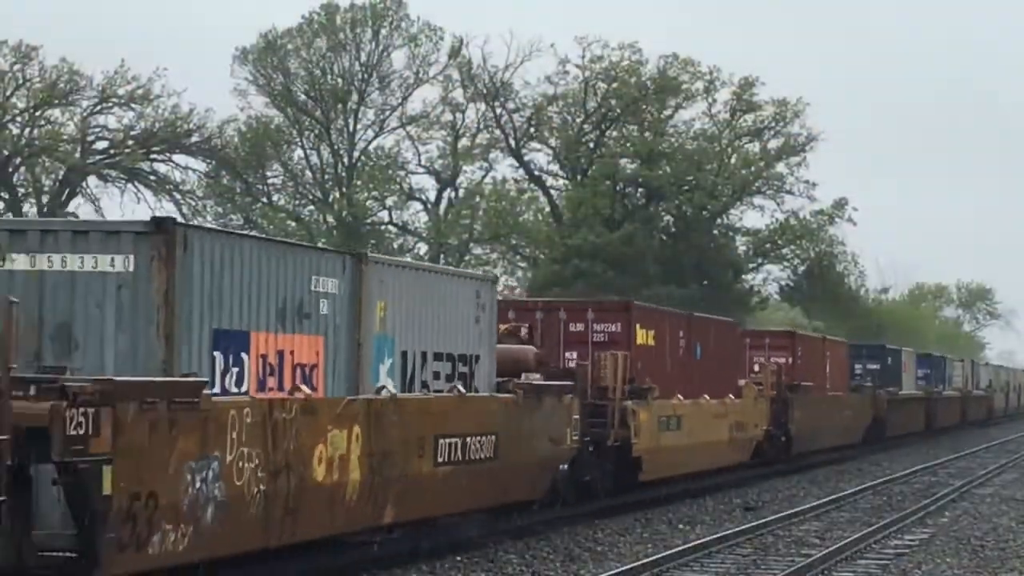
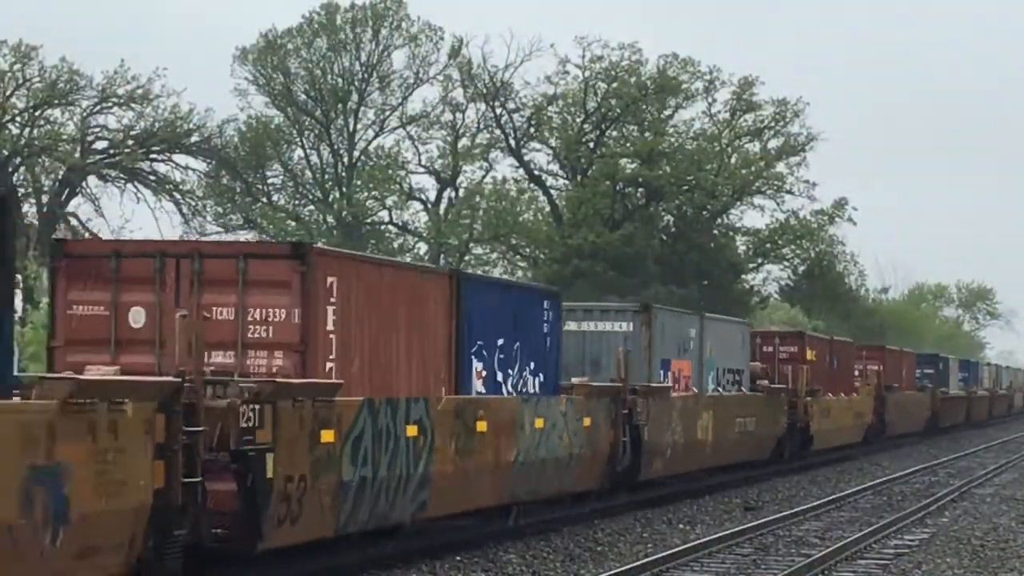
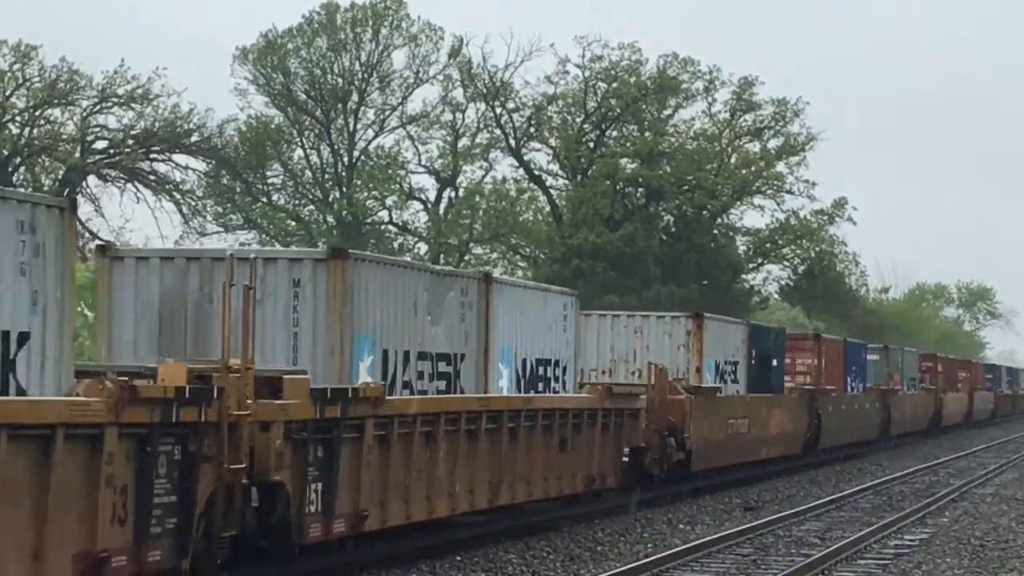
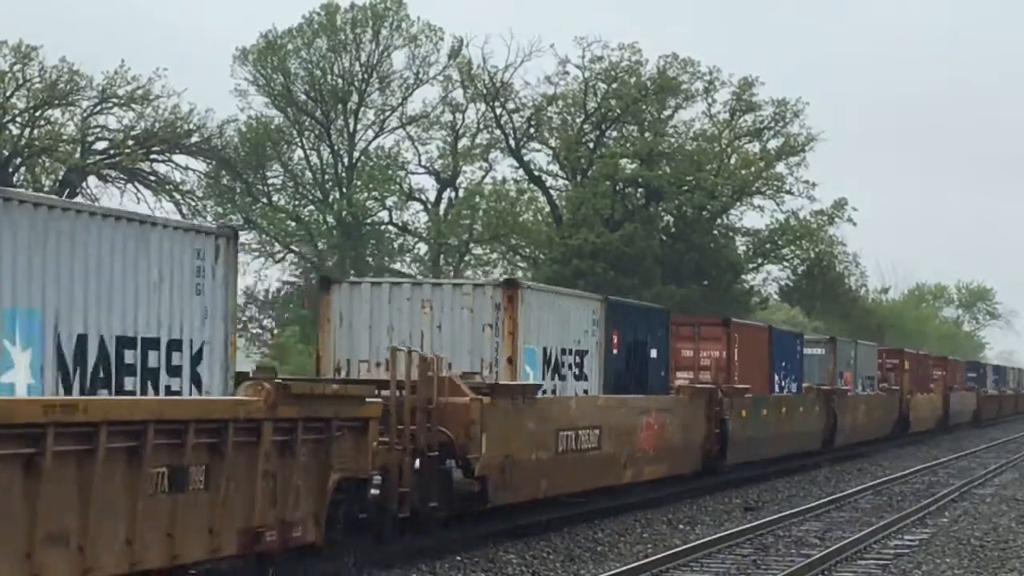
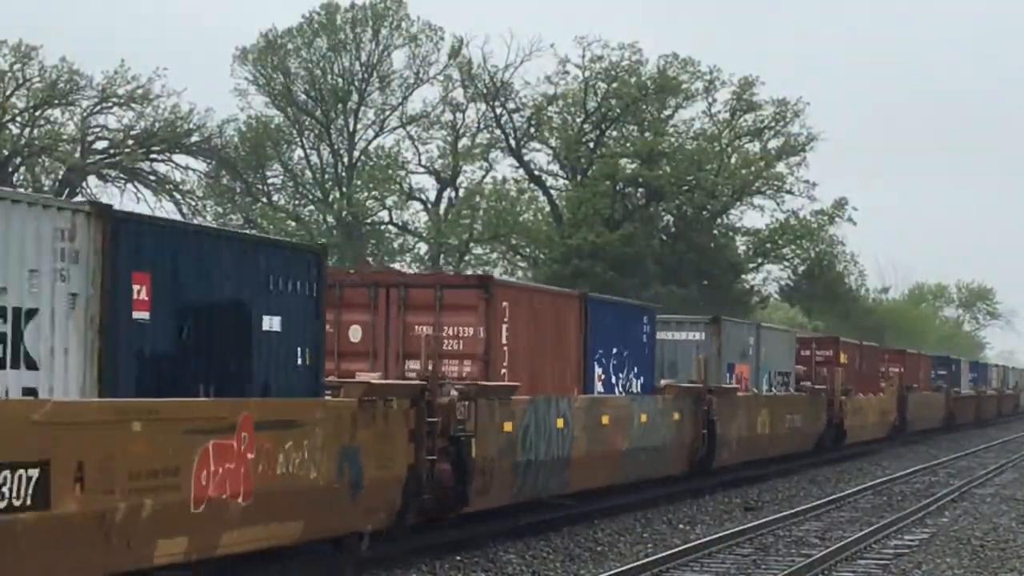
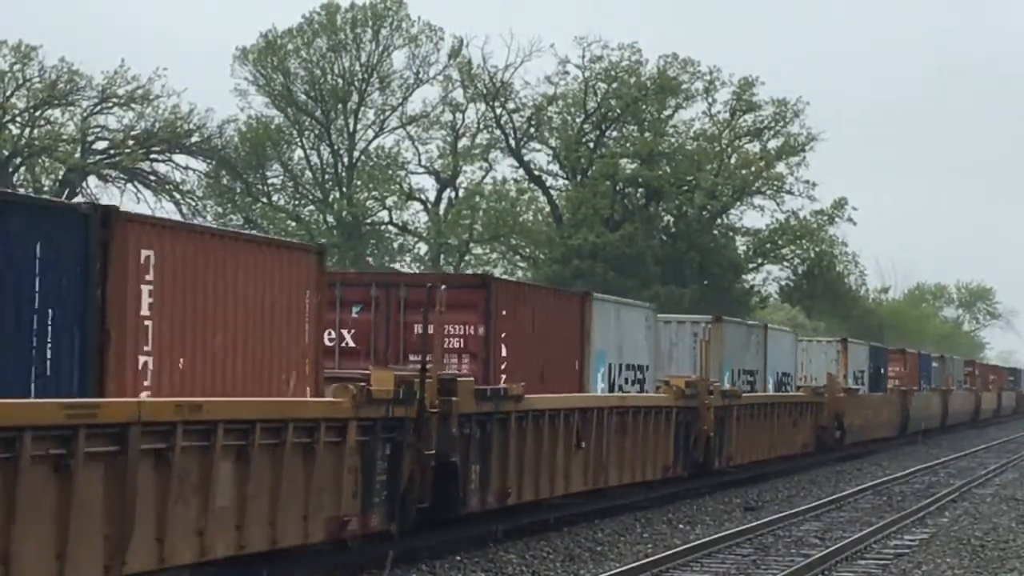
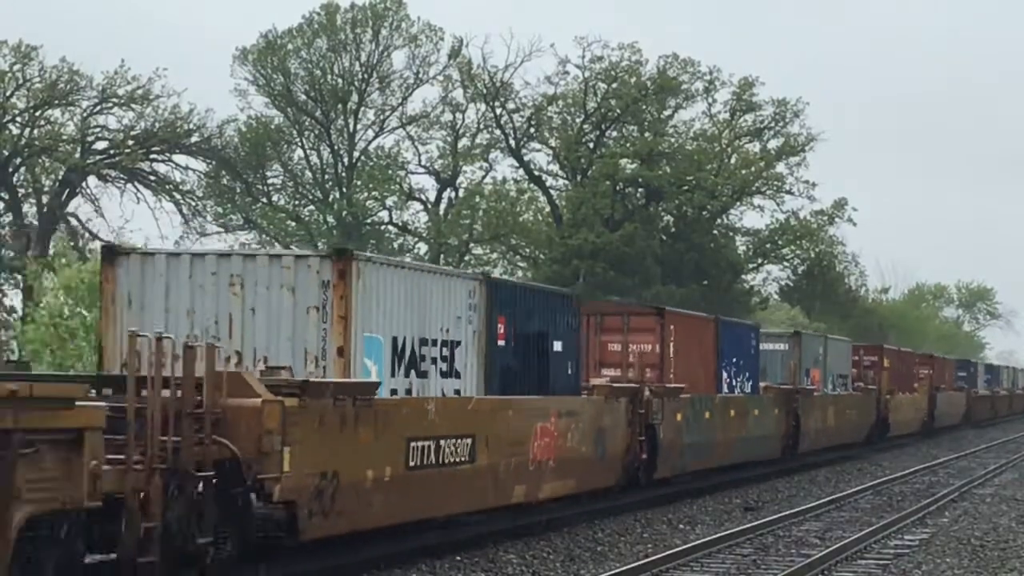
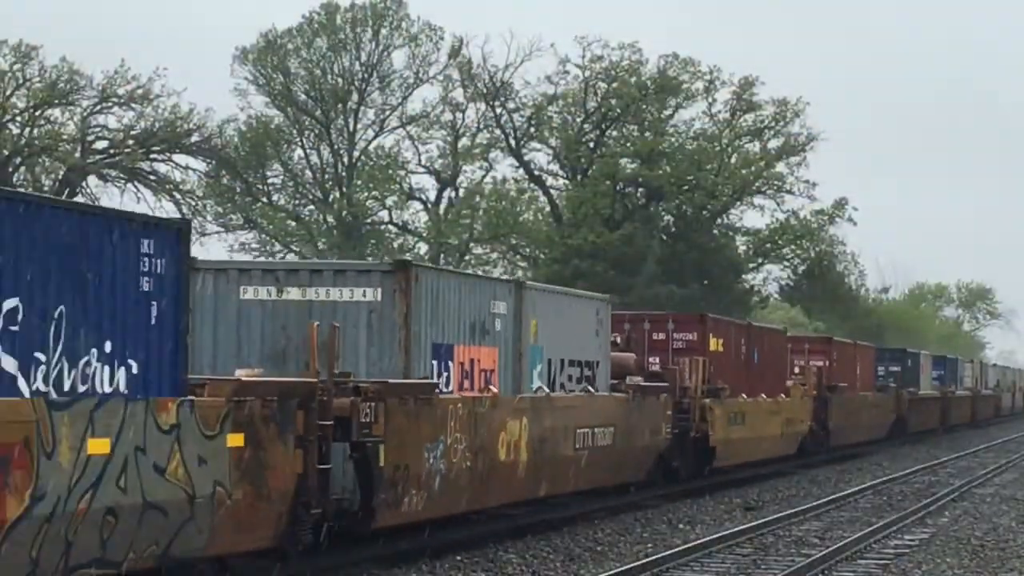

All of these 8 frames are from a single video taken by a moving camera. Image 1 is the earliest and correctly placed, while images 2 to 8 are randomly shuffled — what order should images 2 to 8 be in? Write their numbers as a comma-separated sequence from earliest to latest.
8, 2, 5, 7, 4, 3, 6
